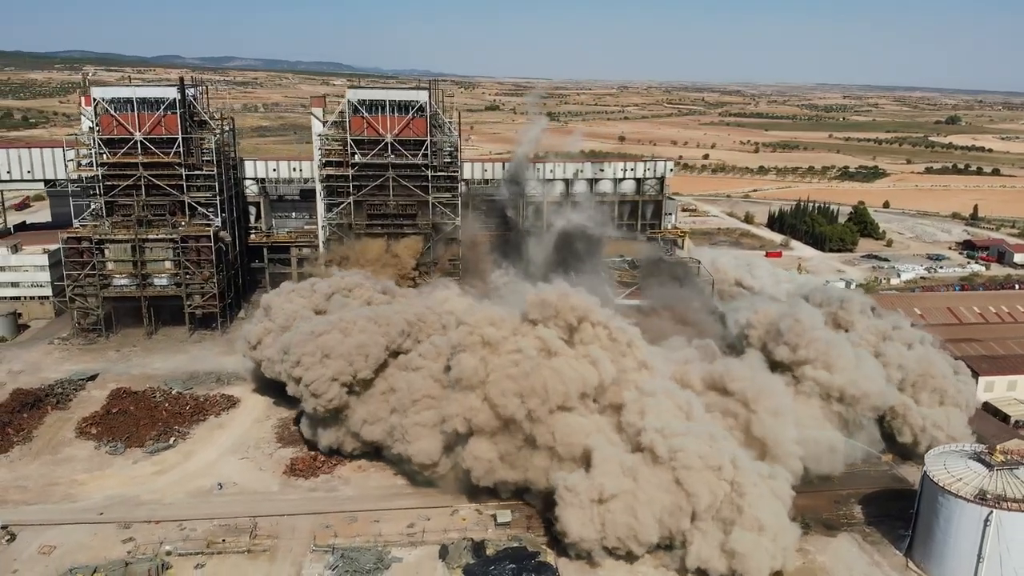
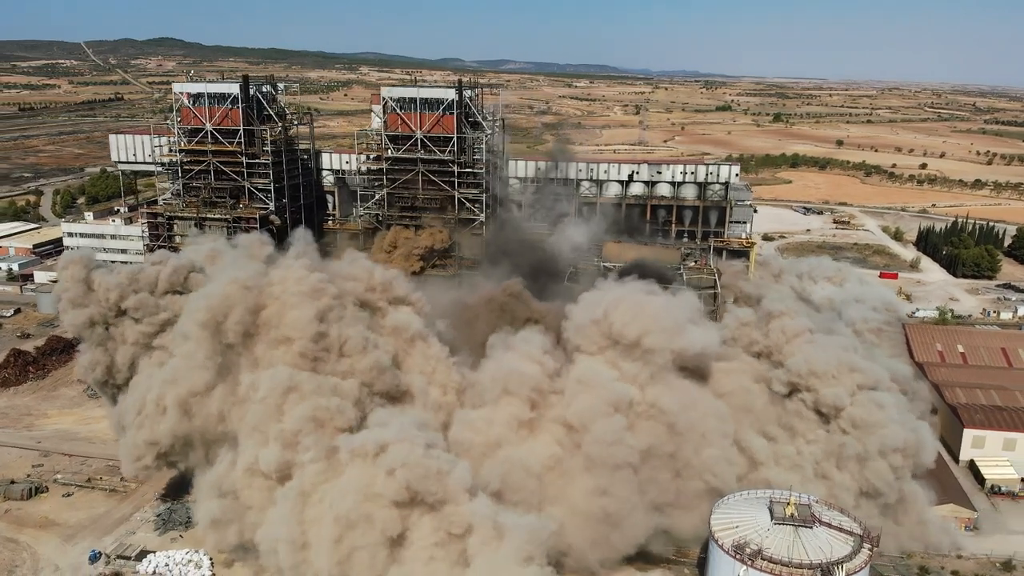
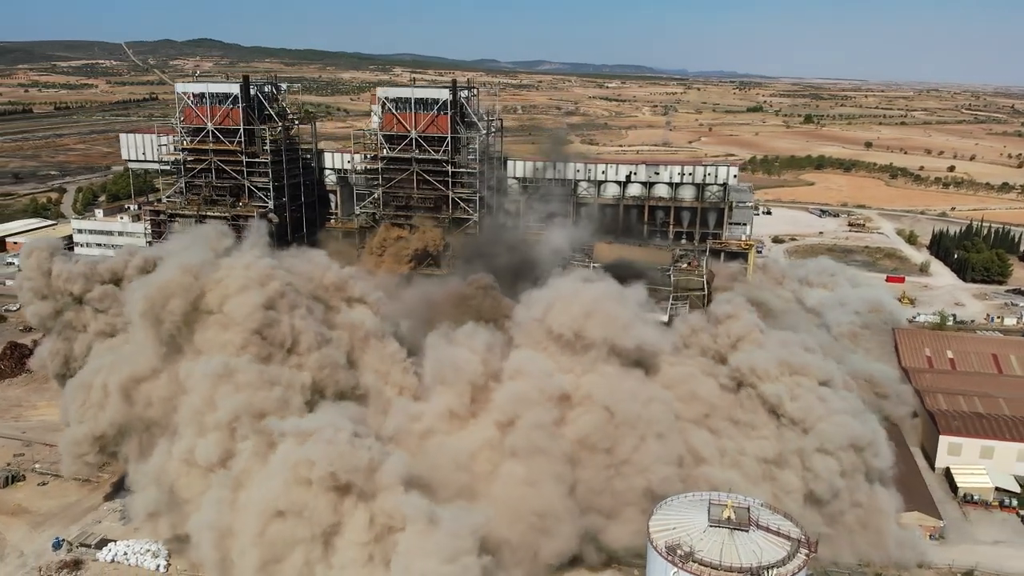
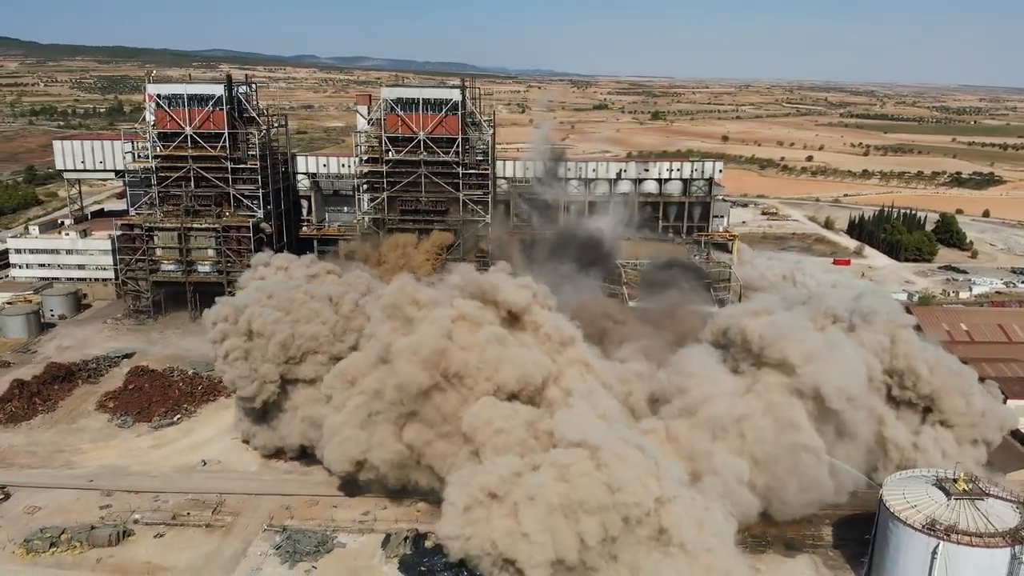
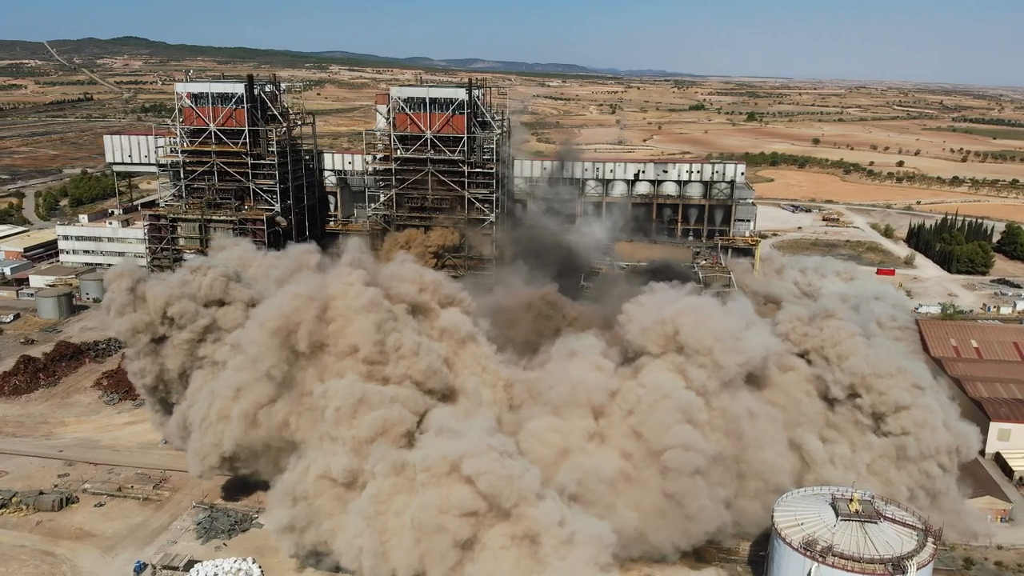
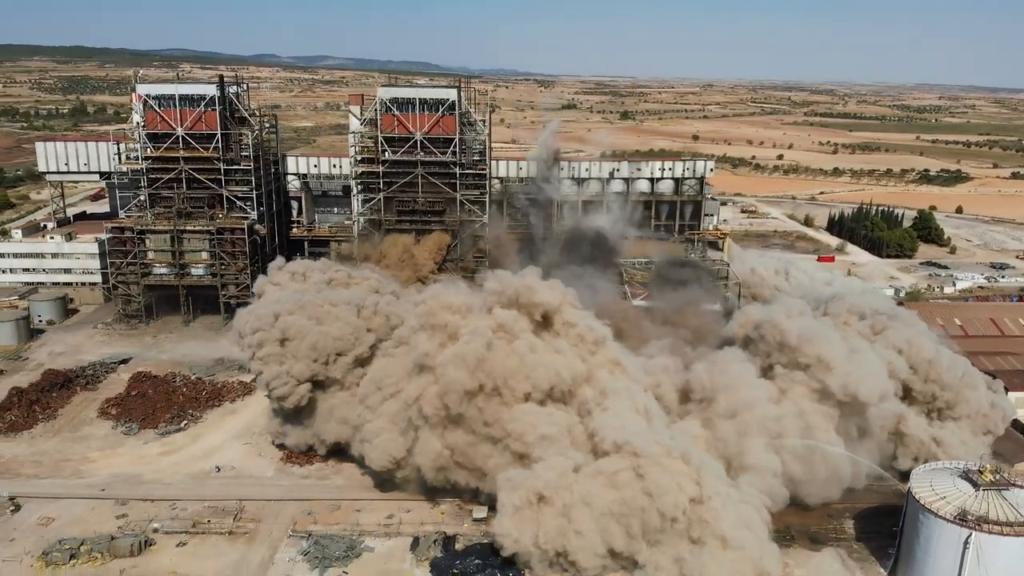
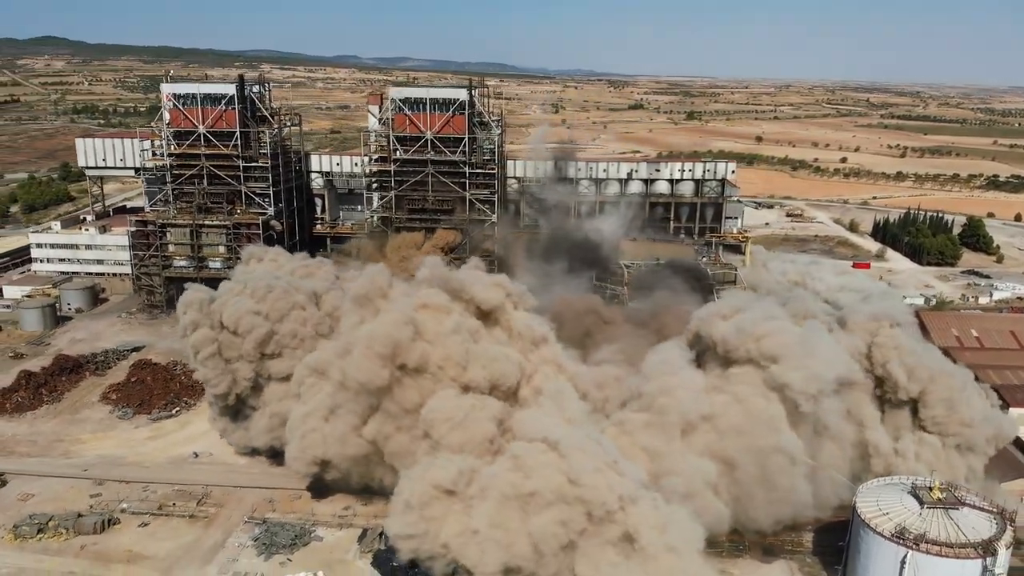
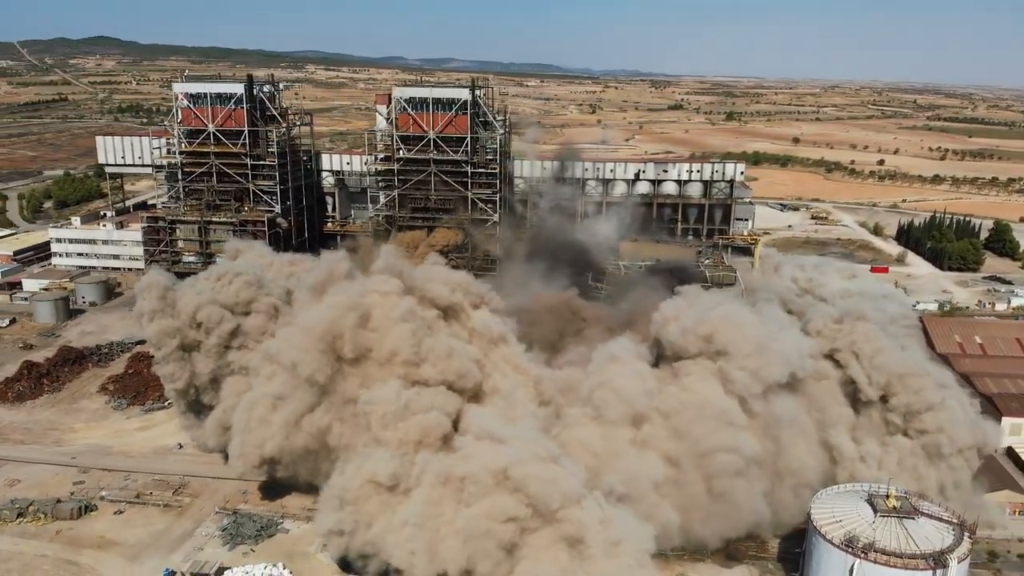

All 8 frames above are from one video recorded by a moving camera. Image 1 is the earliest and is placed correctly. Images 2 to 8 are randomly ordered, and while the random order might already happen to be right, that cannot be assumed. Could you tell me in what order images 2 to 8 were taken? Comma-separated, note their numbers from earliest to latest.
6, 4, 7, 8, 5, 2, 3
